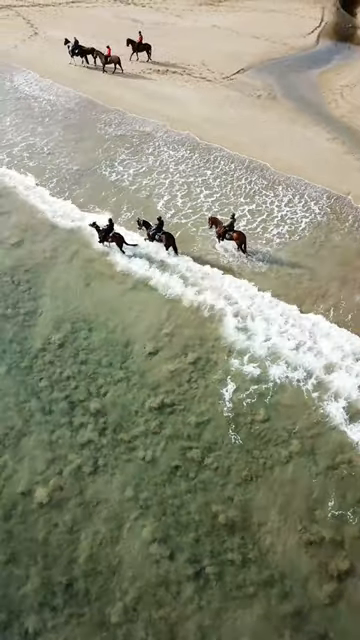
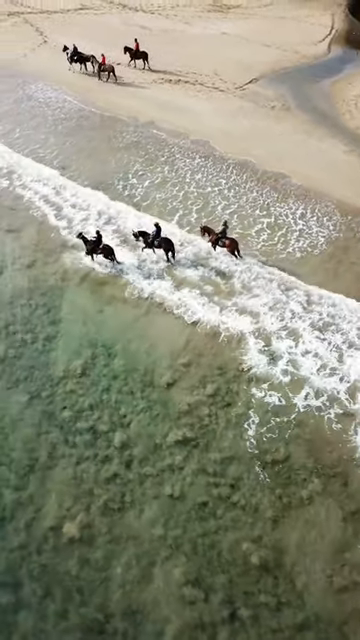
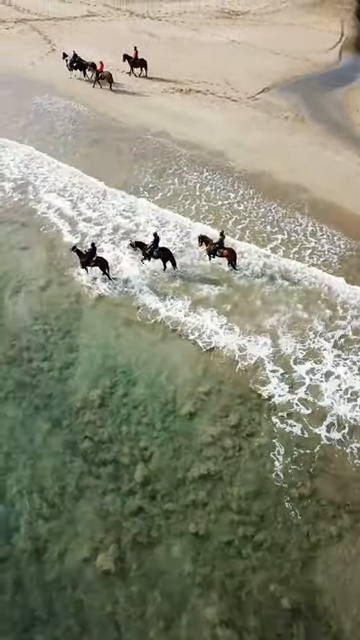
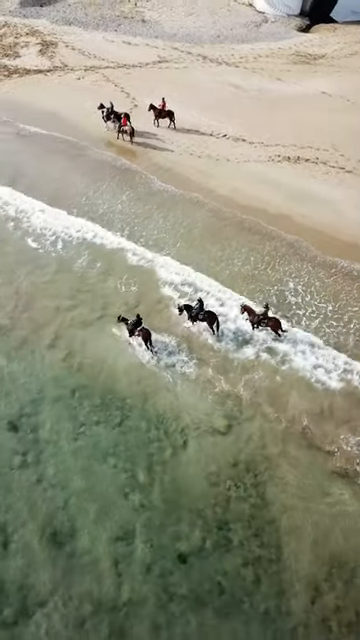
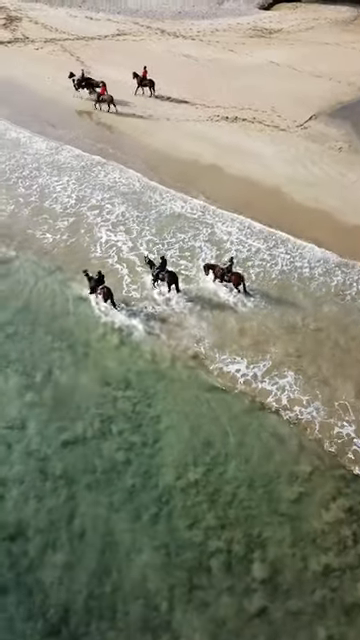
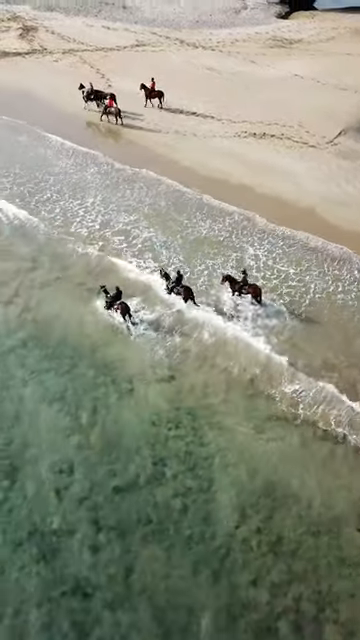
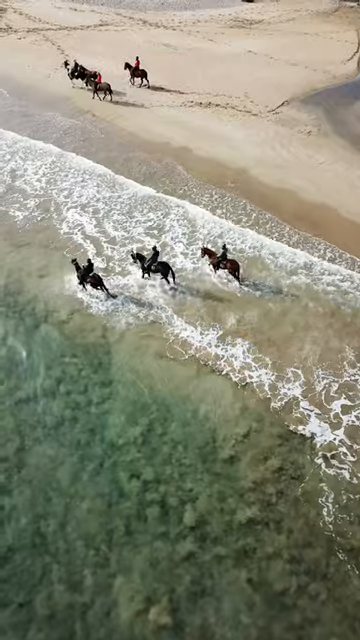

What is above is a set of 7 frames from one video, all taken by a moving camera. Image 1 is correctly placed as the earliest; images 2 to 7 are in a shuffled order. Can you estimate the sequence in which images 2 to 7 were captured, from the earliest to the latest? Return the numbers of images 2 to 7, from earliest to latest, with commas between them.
2, 3, 7, 5, 6, 4
